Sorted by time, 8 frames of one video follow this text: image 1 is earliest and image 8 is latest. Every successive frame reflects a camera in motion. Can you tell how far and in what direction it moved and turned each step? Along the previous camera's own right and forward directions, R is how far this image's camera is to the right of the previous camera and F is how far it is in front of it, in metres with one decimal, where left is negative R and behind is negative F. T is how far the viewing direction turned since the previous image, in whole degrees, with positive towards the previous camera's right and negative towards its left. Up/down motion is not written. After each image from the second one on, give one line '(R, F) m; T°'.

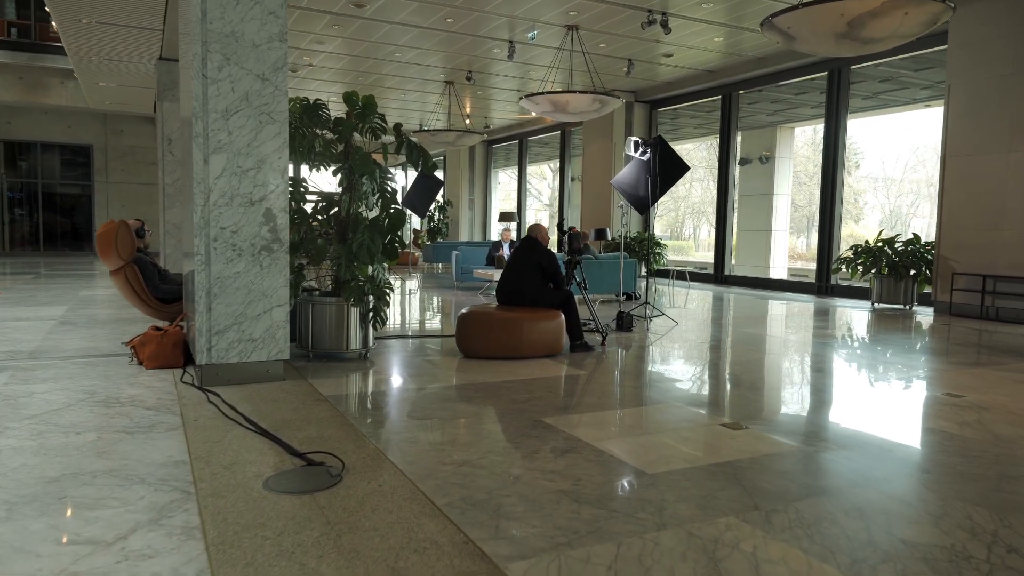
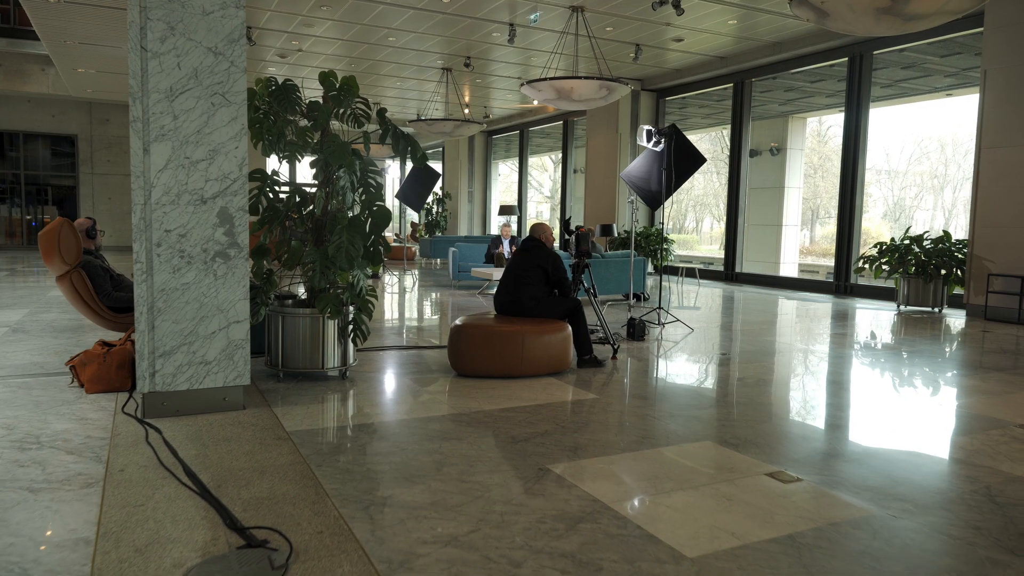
(0.0, +0.7) m; 0°
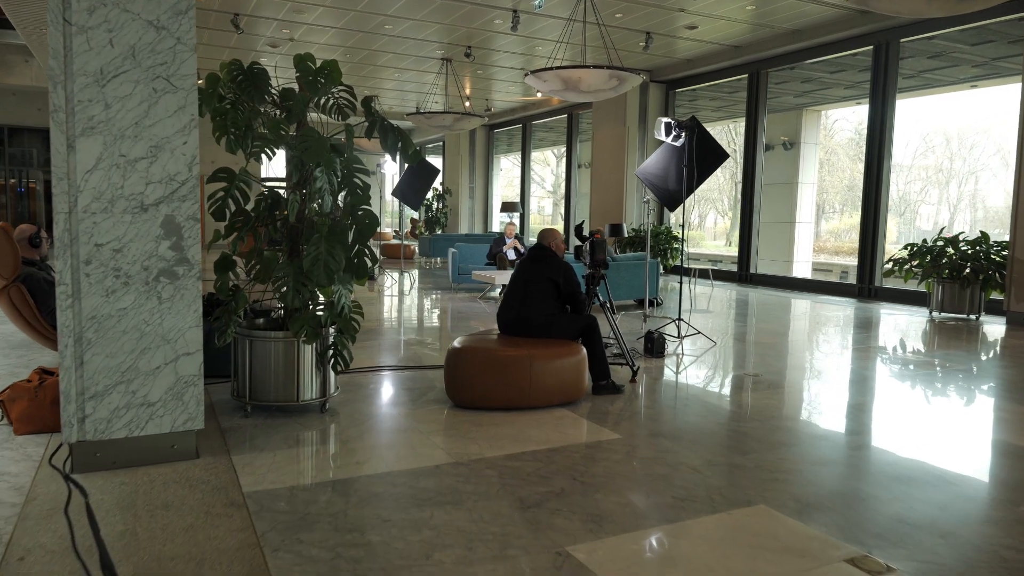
(0.0, +0.7) m; 0°
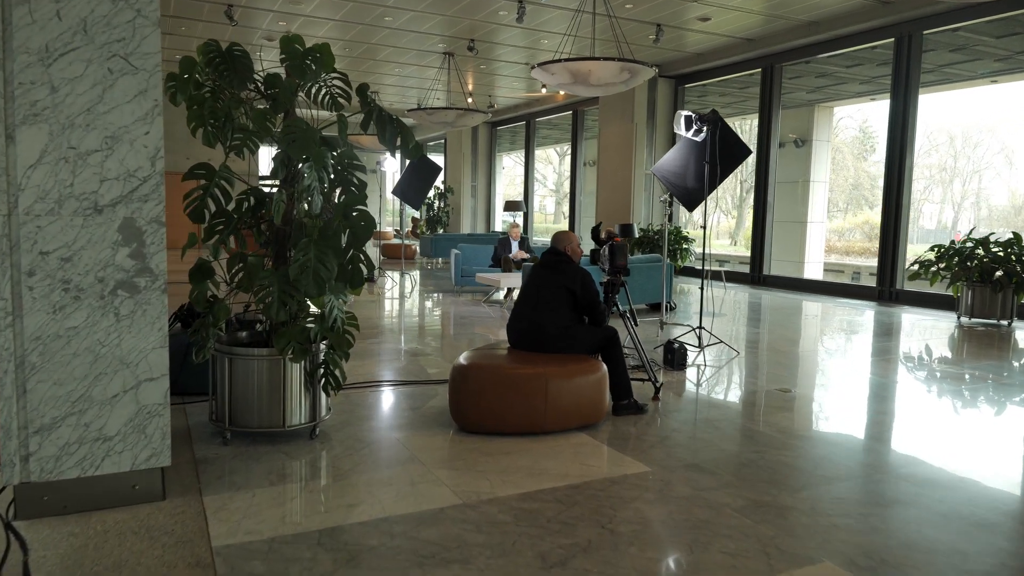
(-0.1, +0.5) m; 0°
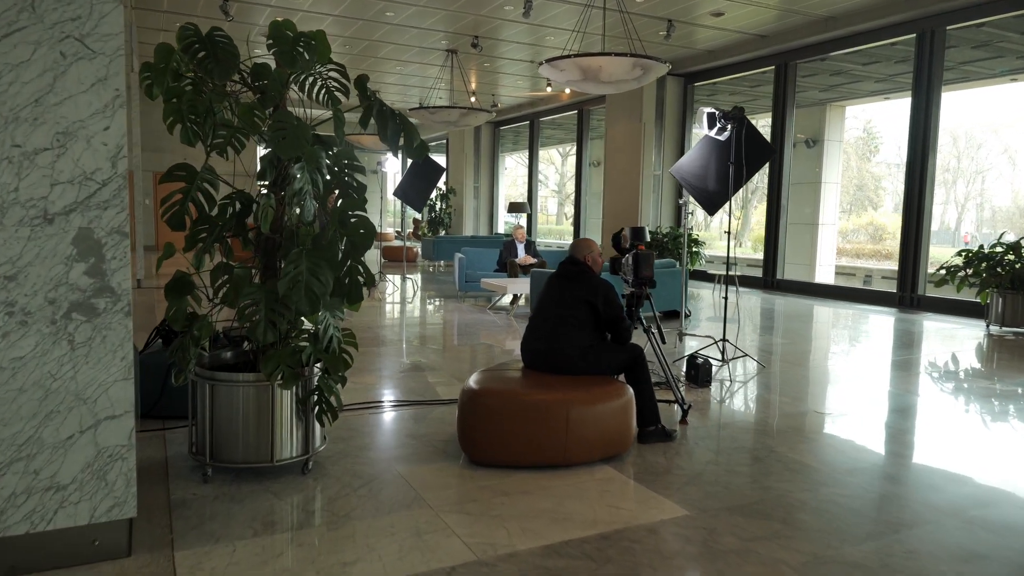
(-0.1, +0.4) m; 0°
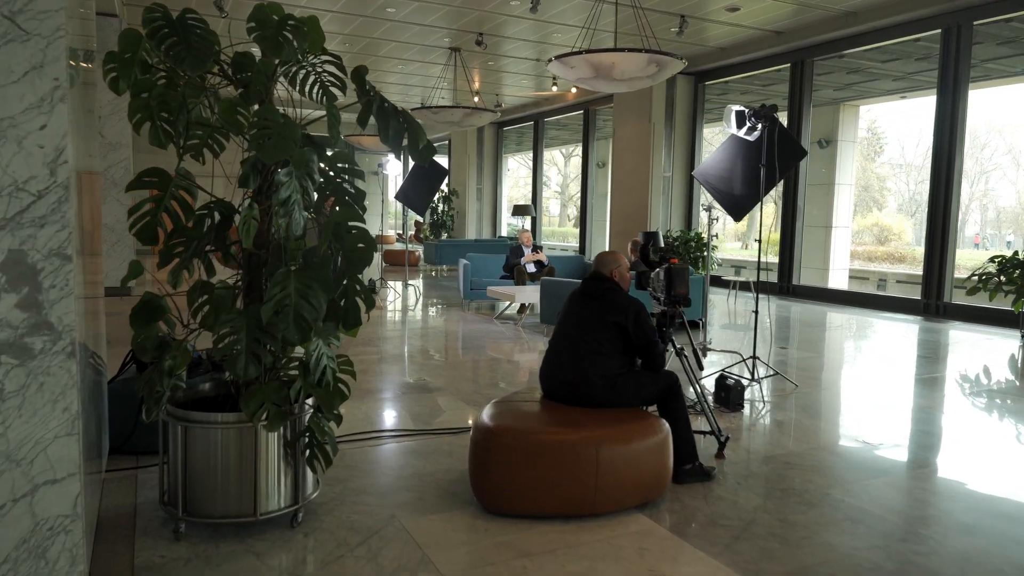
(-0.1, +0.4) m; 0°
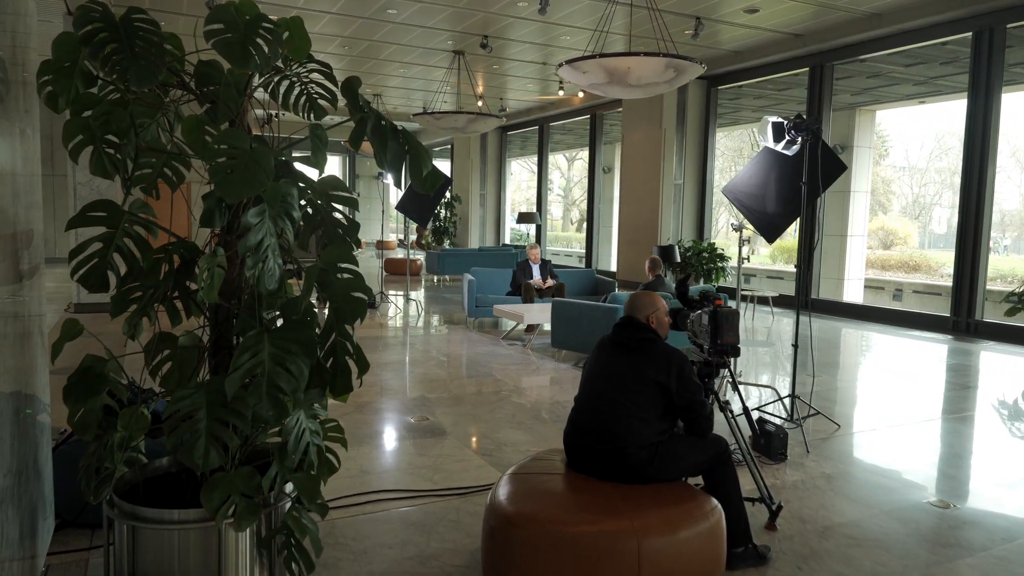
(-0.1, +0.5) m; 0°
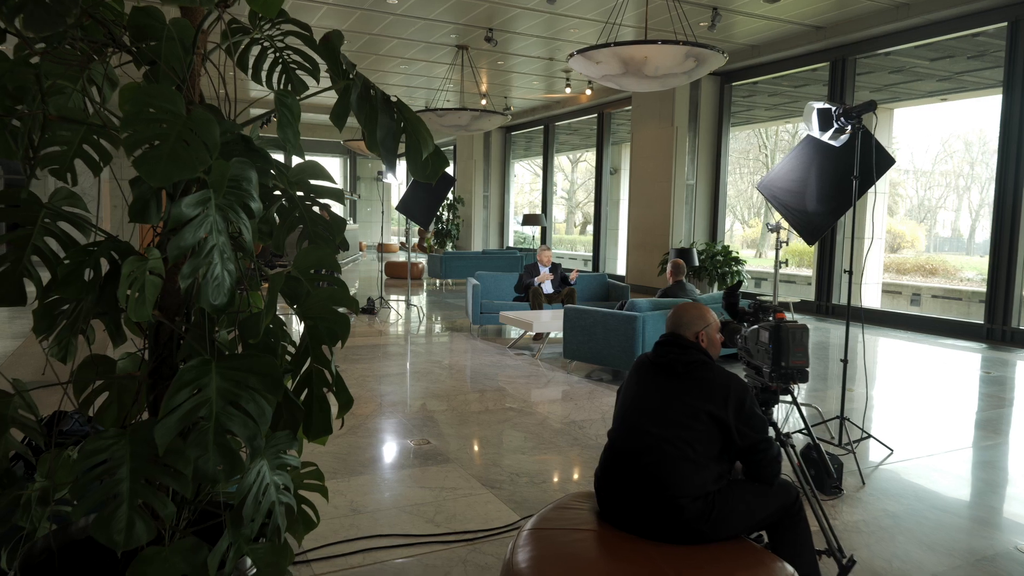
(-0.1, +0.5) m; 0°
